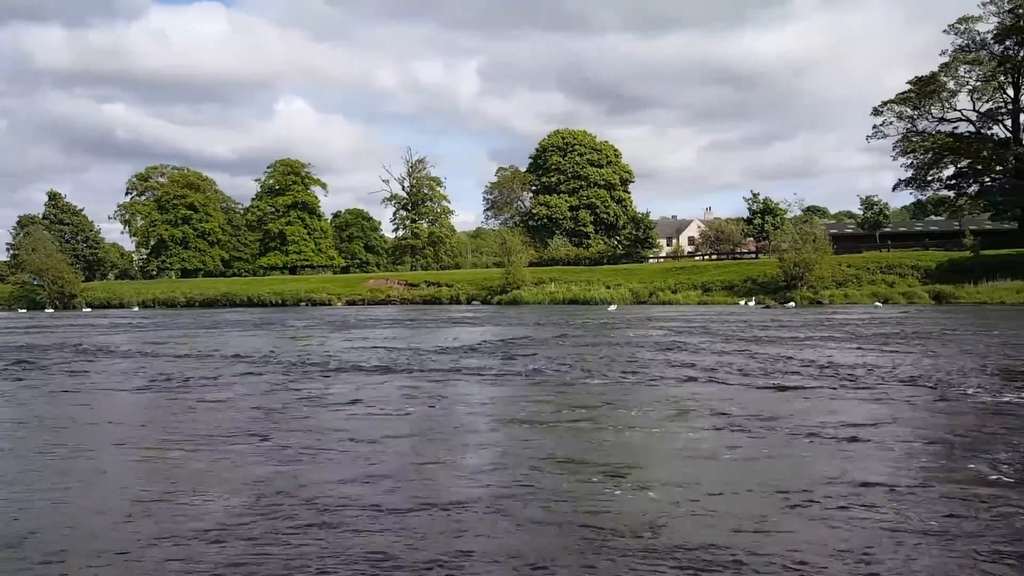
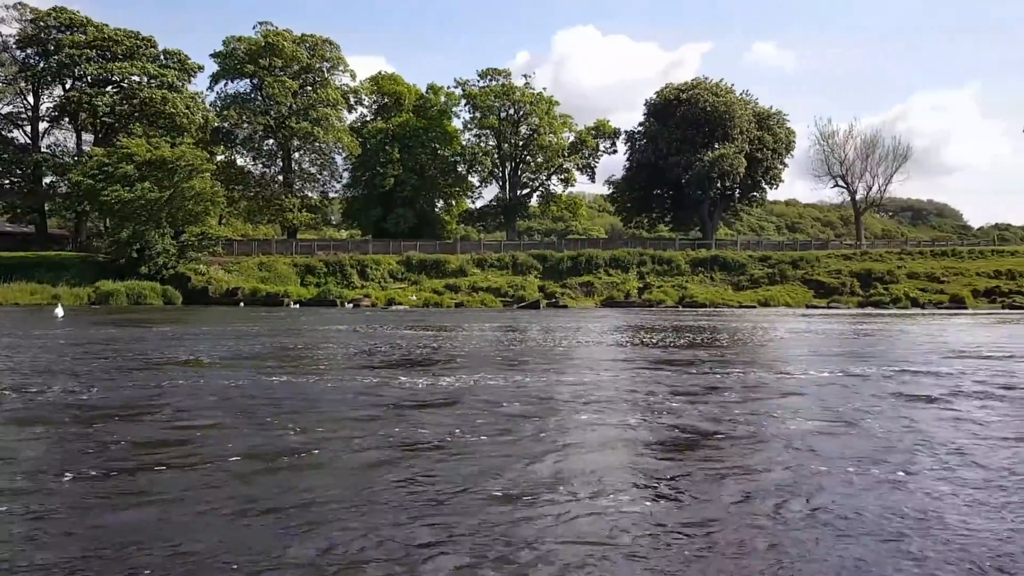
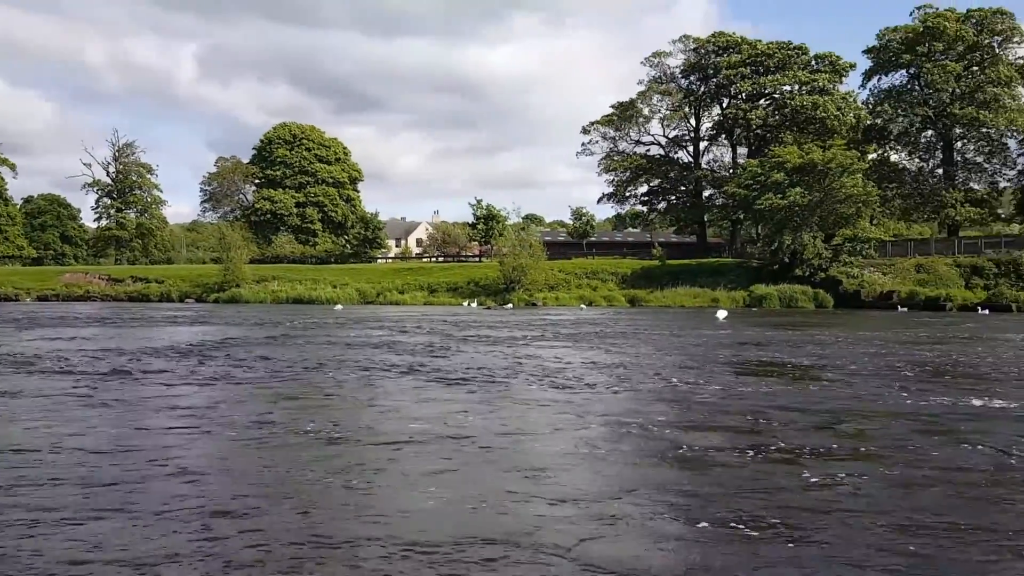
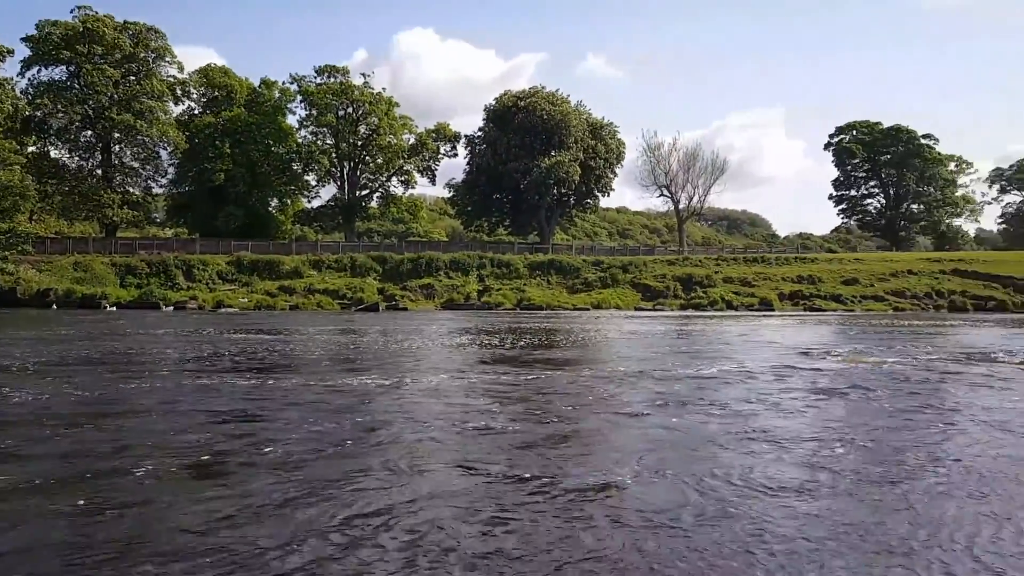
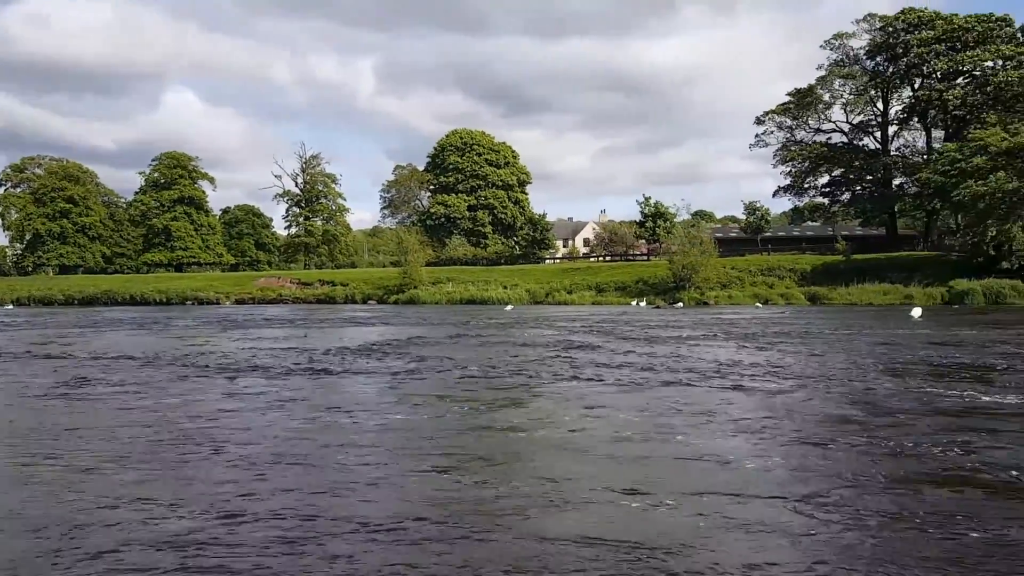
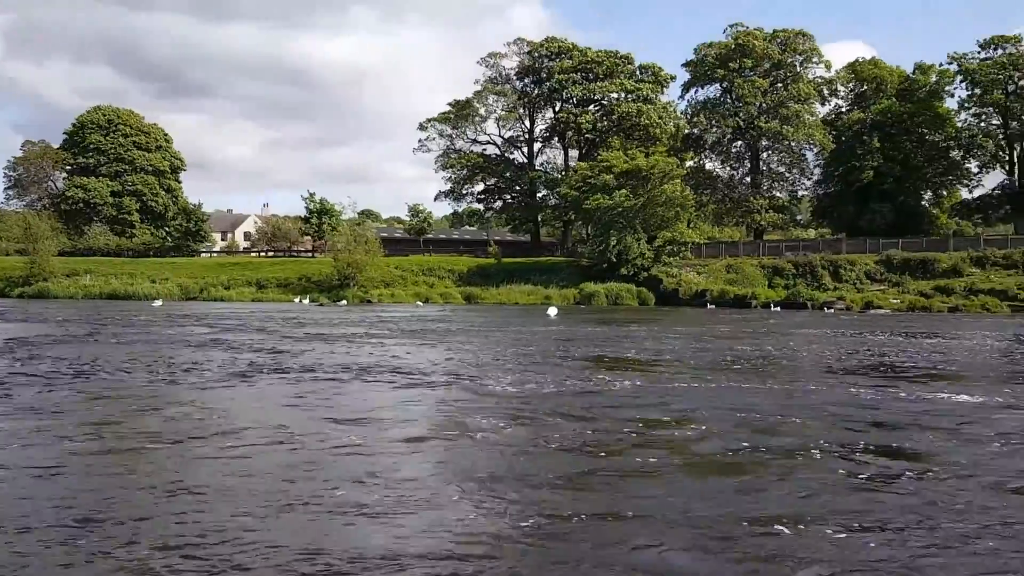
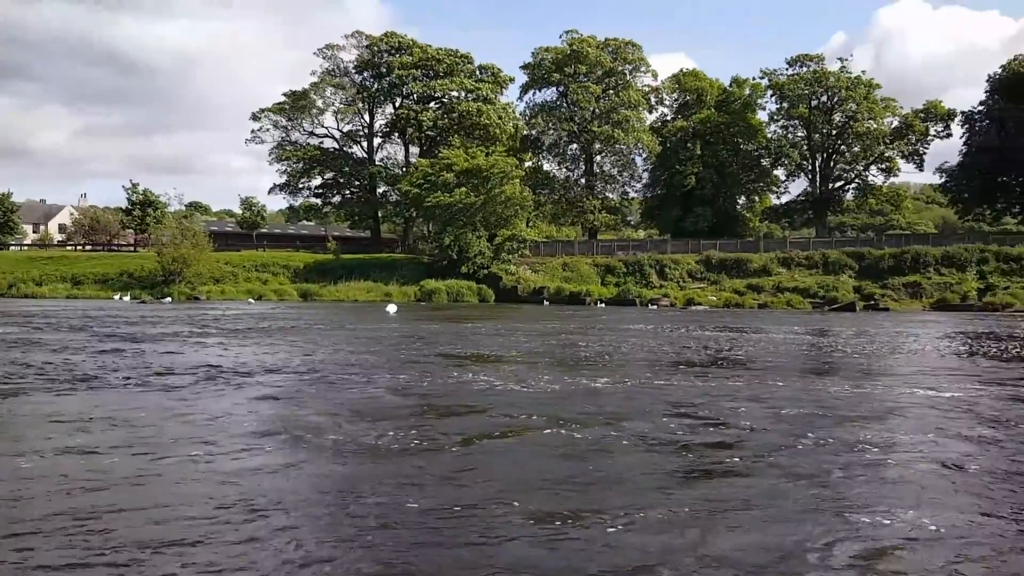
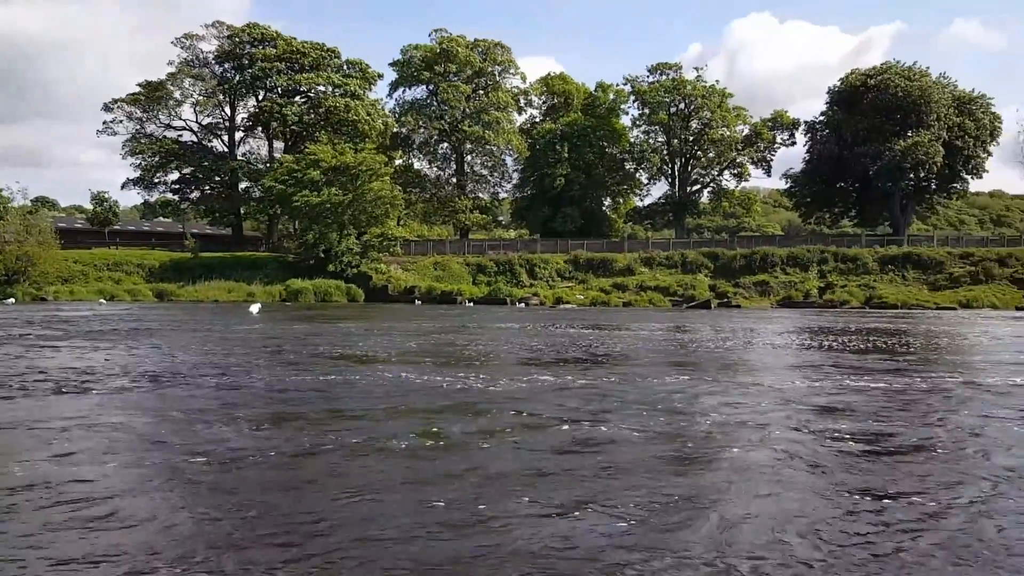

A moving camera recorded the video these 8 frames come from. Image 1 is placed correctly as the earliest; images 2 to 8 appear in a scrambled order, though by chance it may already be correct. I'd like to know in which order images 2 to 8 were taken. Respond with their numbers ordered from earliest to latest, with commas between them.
5, 3, 6, 7, 8, 2, 4
